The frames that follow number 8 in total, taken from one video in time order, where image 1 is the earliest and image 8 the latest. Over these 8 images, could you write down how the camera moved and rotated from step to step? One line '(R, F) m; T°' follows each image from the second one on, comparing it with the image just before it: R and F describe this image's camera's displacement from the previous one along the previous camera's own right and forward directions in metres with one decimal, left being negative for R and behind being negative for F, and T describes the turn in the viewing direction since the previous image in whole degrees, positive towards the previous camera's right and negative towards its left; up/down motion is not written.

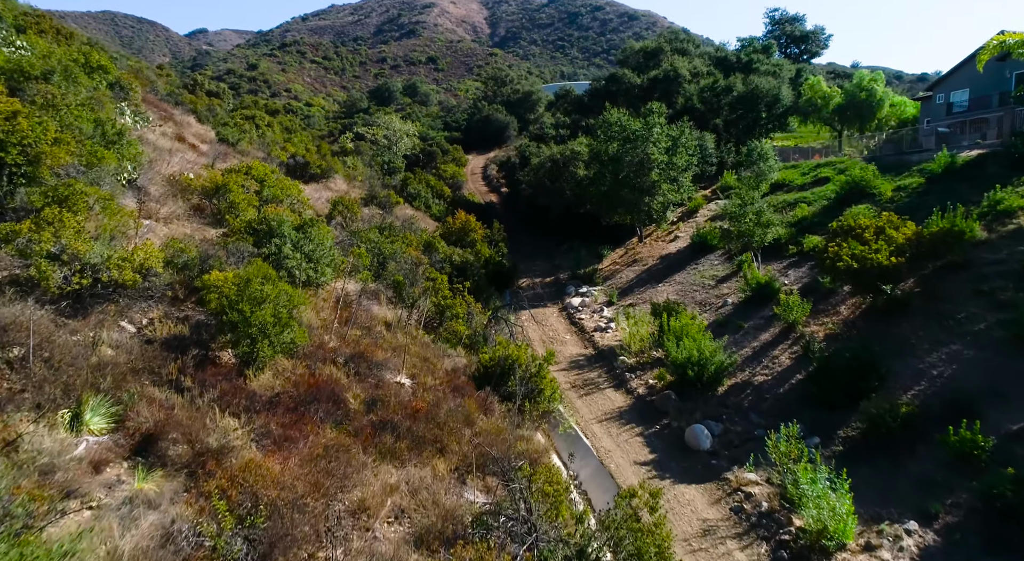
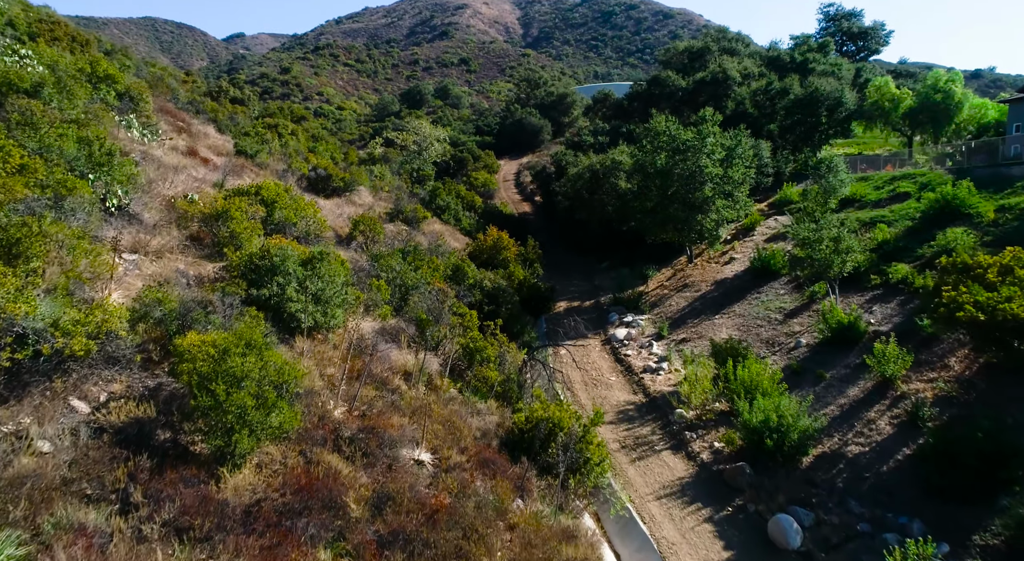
(-0.1, +1.8) m; -3°
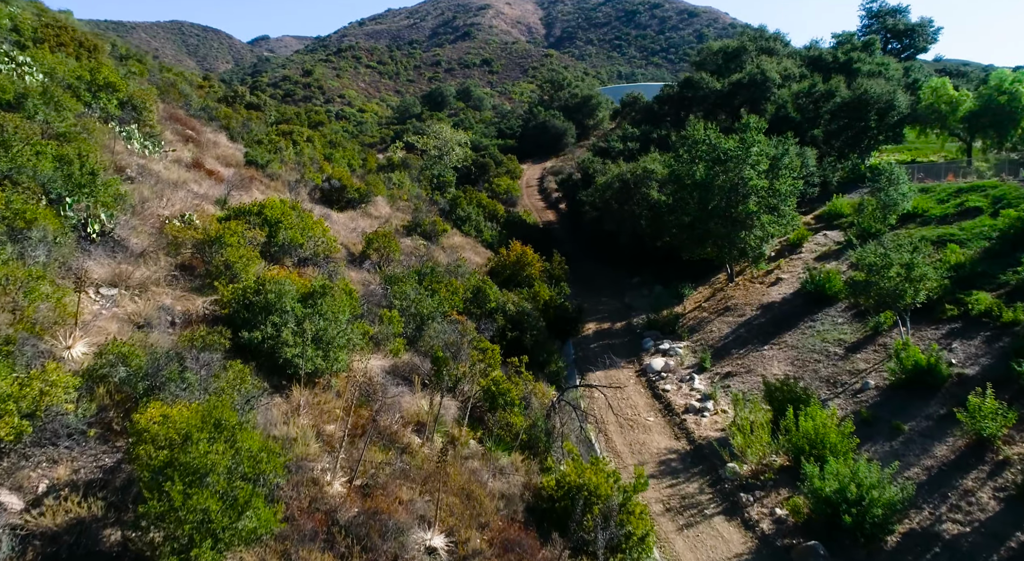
(-0.1, +1.4) m; -2°
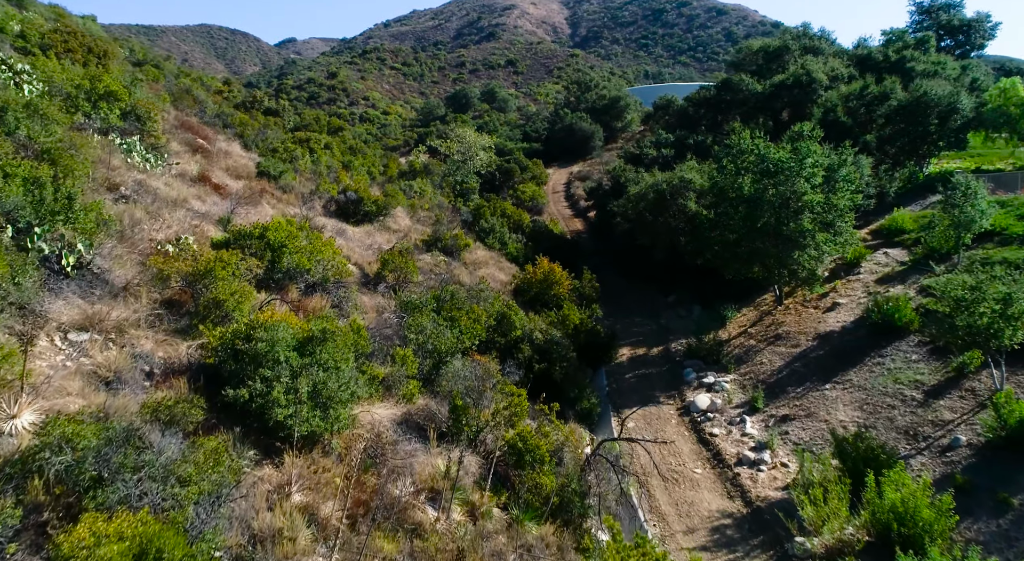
(-0.1, +1.4) m; -2°
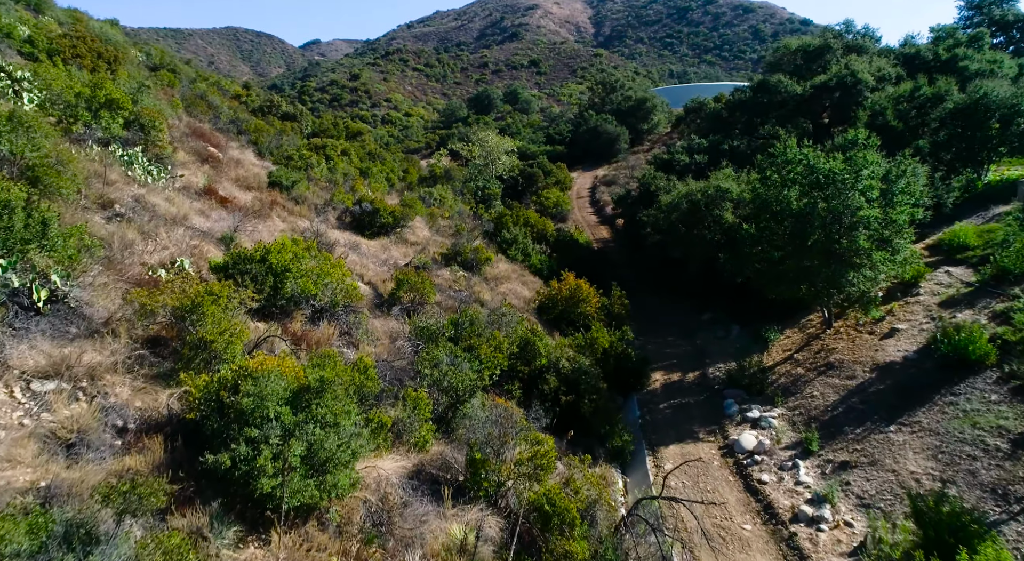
(0.0, +1.1) m; -2°
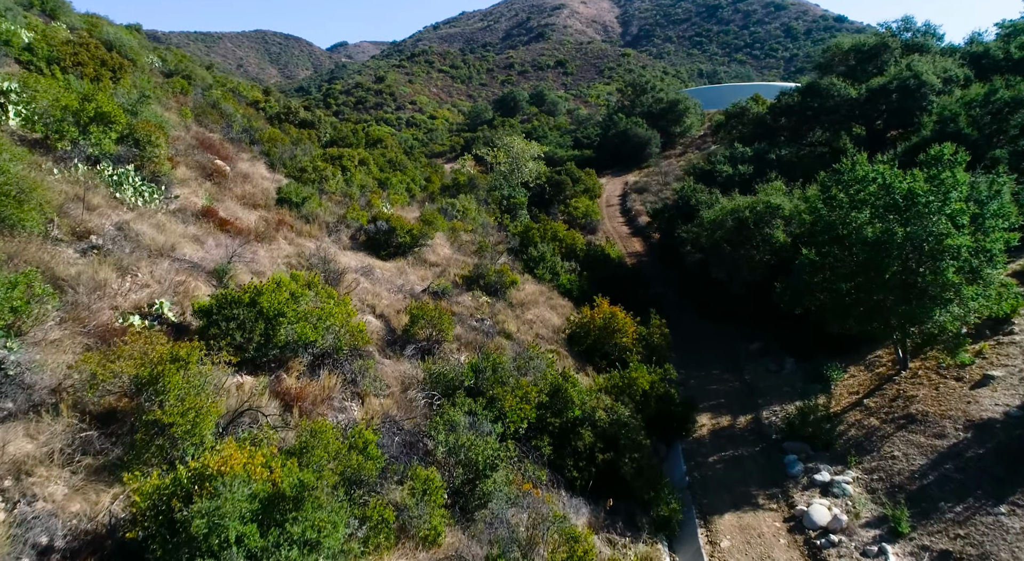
(-0.1, +1.6) m; -2°
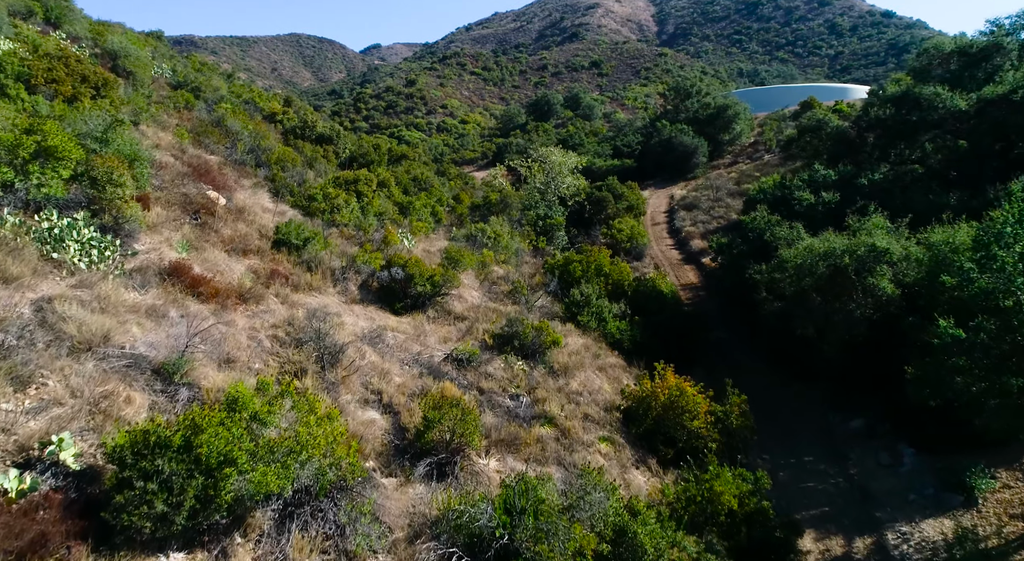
(-0.2, +3.0) m; -3°
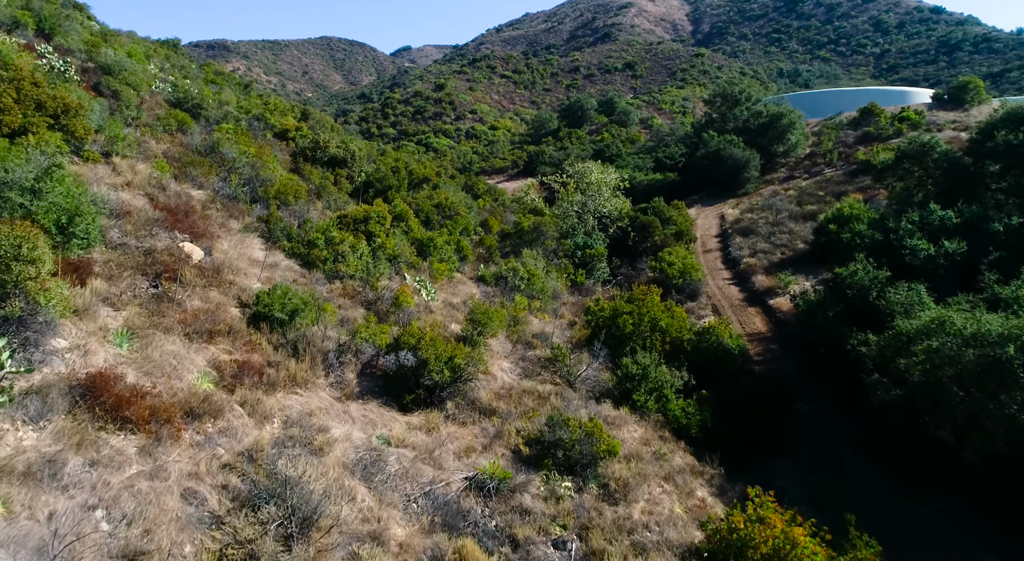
(-0.2, +3.3) m; -2°
